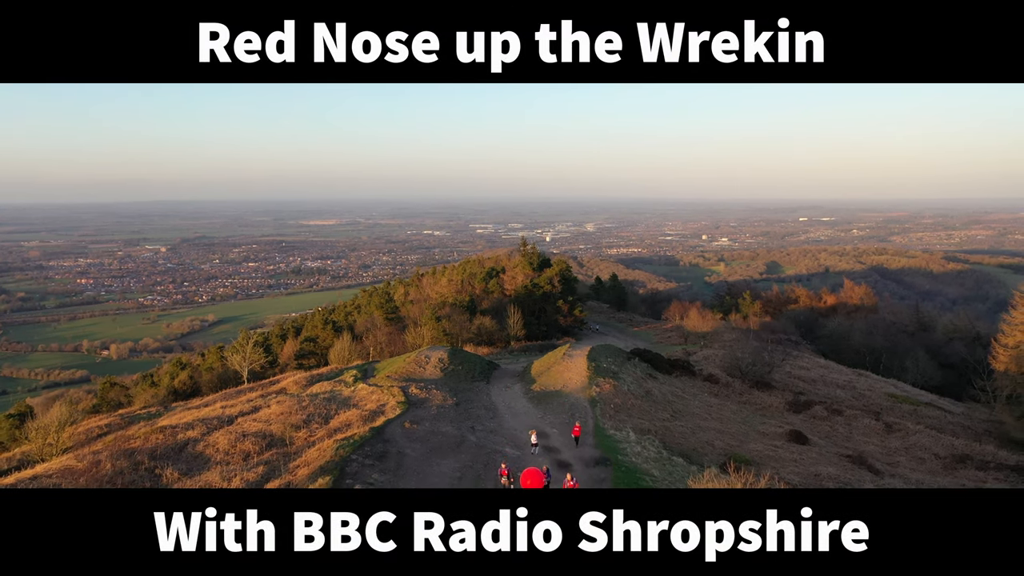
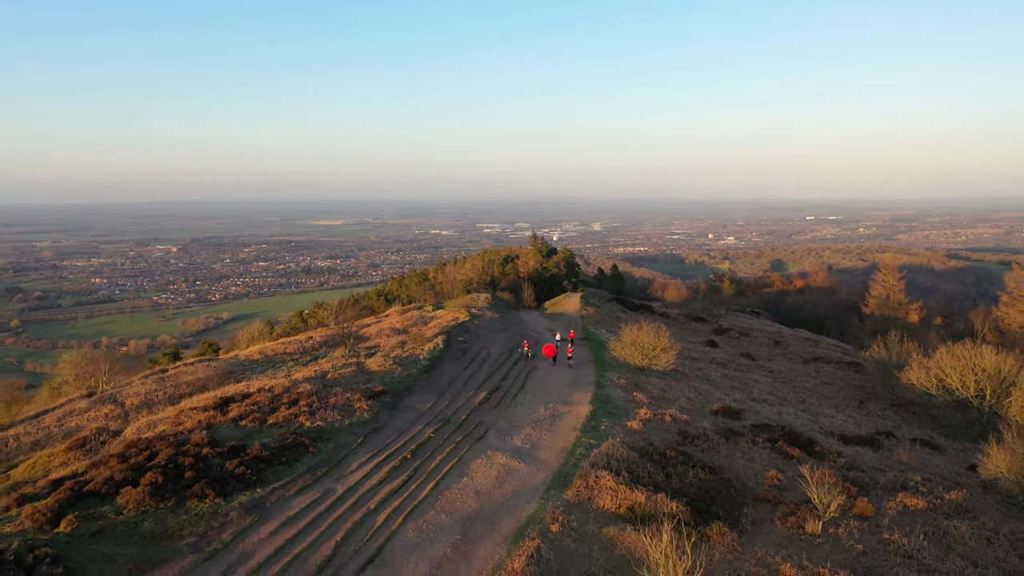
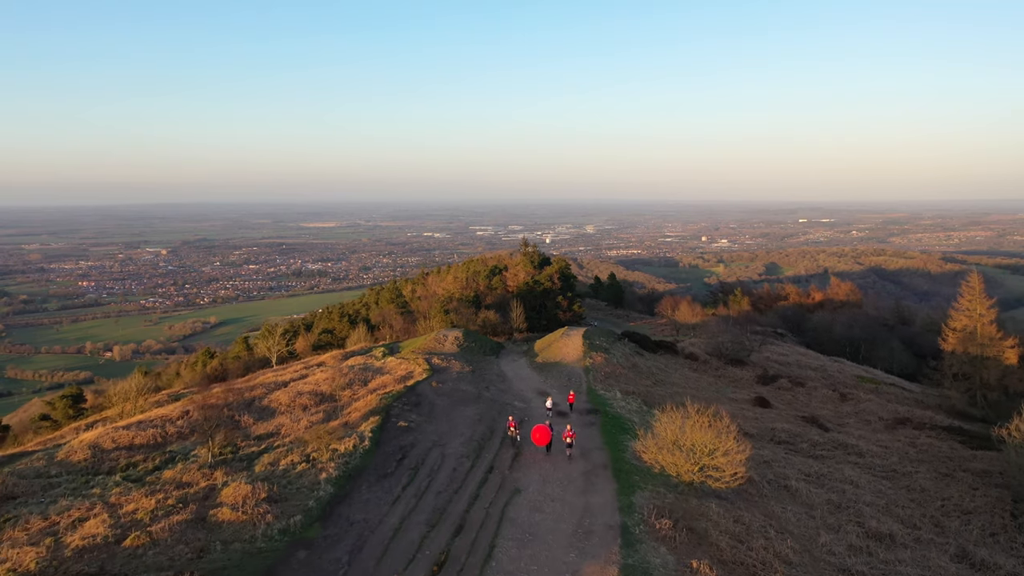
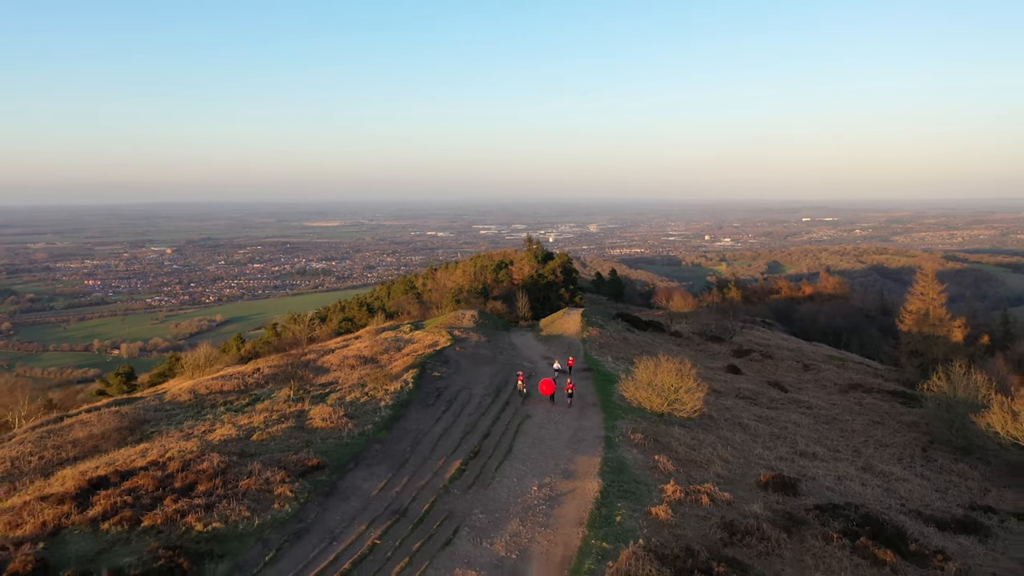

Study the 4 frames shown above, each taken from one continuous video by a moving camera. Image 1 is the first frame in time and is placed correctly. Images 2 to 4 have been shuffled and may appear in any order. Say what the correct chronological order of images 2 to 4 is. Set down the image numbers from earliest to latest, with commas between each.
3, 4, 2
